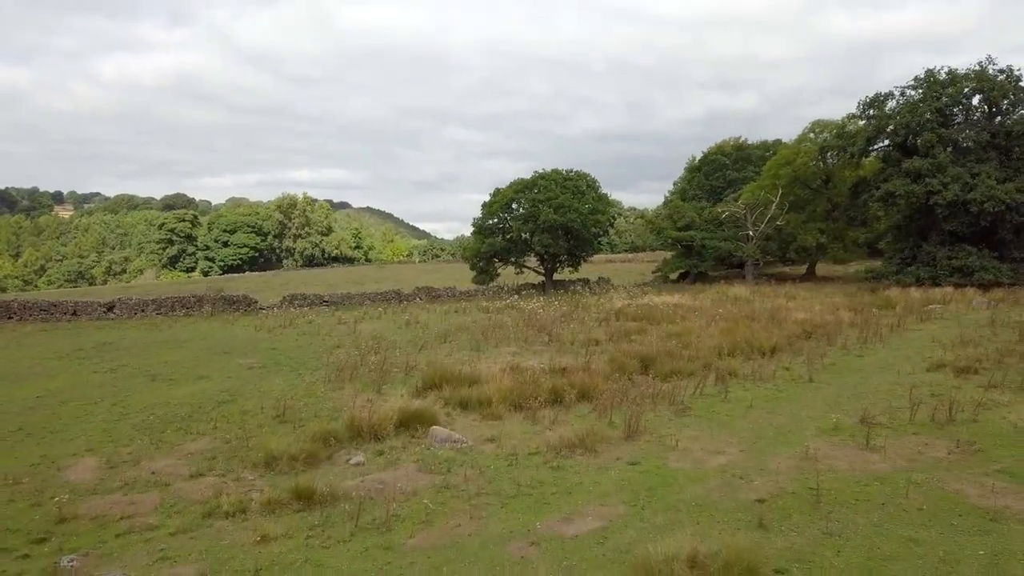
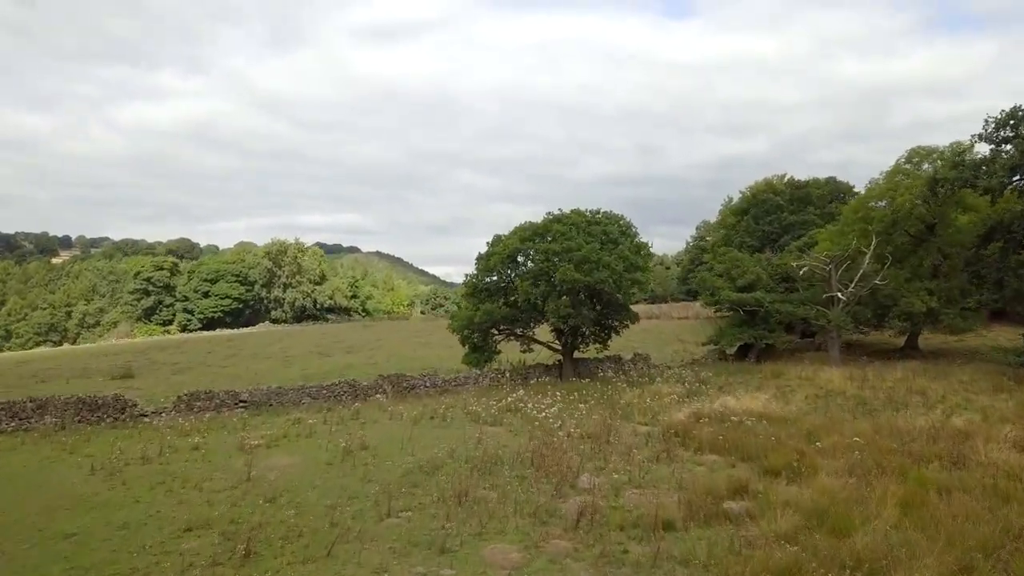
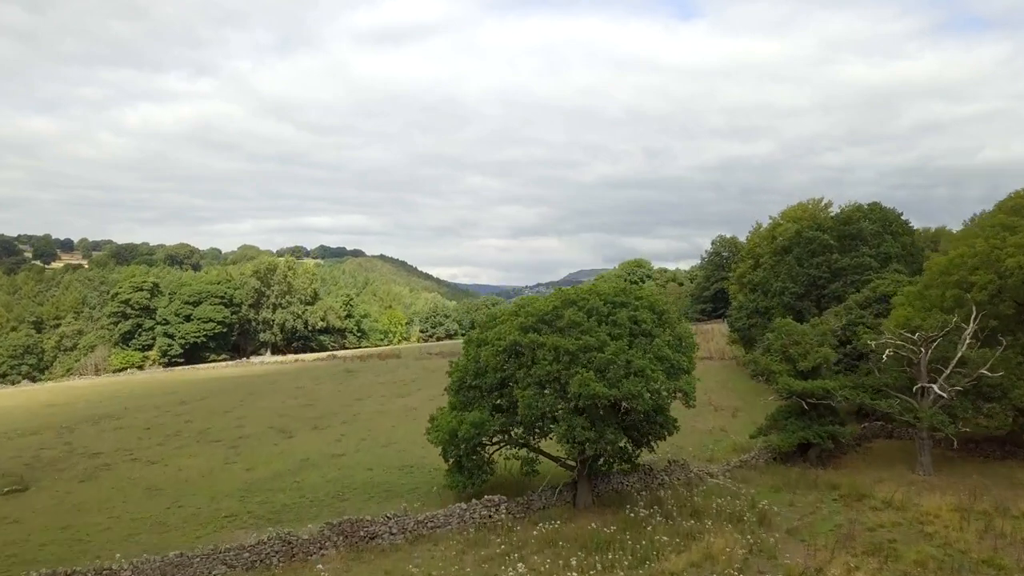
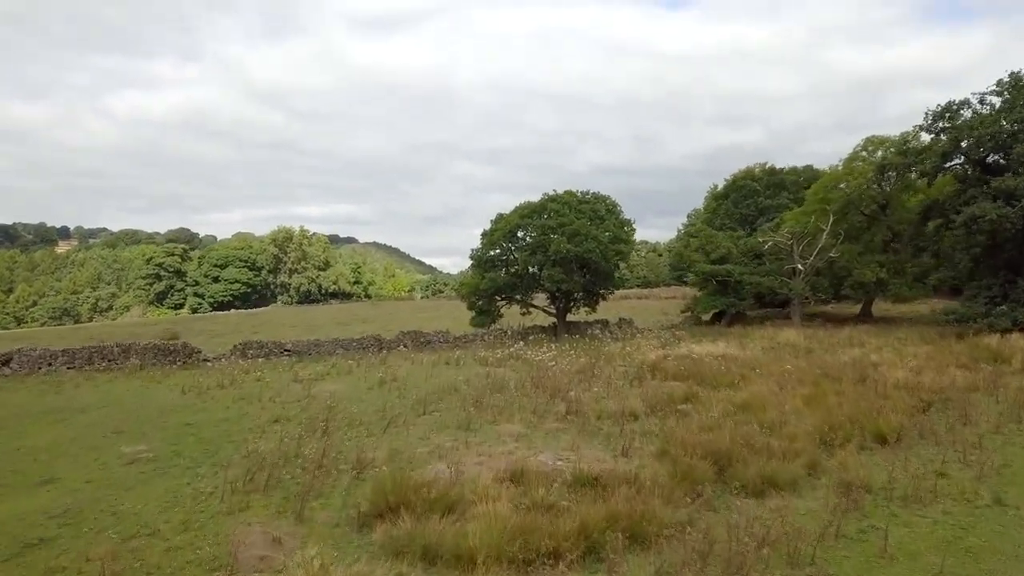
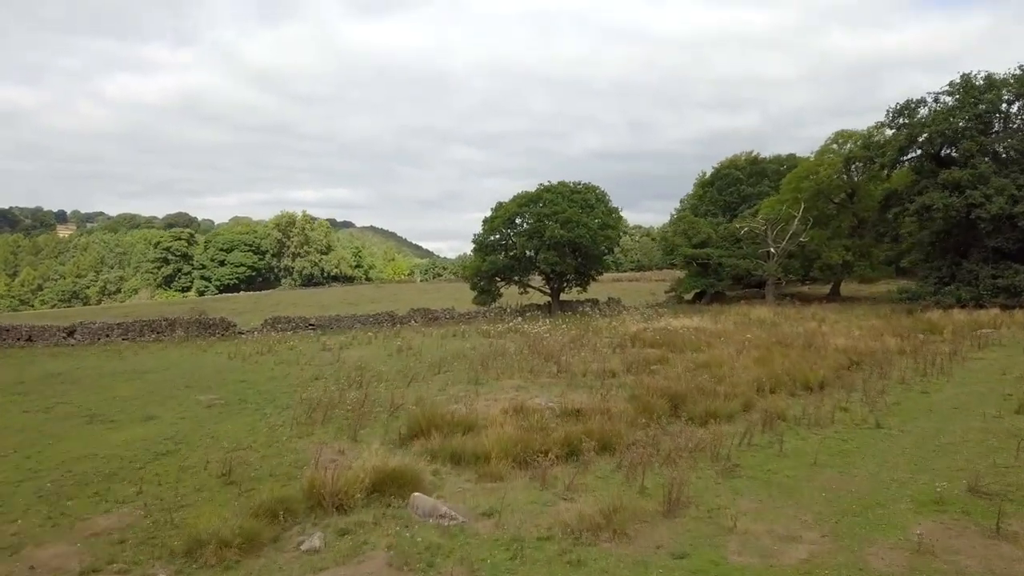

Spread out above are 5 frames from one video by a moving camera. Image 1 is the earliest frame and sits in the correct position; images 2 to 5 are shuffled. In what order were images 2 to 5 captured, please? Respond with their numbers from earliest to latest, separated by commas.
5, 4, 2, 3
